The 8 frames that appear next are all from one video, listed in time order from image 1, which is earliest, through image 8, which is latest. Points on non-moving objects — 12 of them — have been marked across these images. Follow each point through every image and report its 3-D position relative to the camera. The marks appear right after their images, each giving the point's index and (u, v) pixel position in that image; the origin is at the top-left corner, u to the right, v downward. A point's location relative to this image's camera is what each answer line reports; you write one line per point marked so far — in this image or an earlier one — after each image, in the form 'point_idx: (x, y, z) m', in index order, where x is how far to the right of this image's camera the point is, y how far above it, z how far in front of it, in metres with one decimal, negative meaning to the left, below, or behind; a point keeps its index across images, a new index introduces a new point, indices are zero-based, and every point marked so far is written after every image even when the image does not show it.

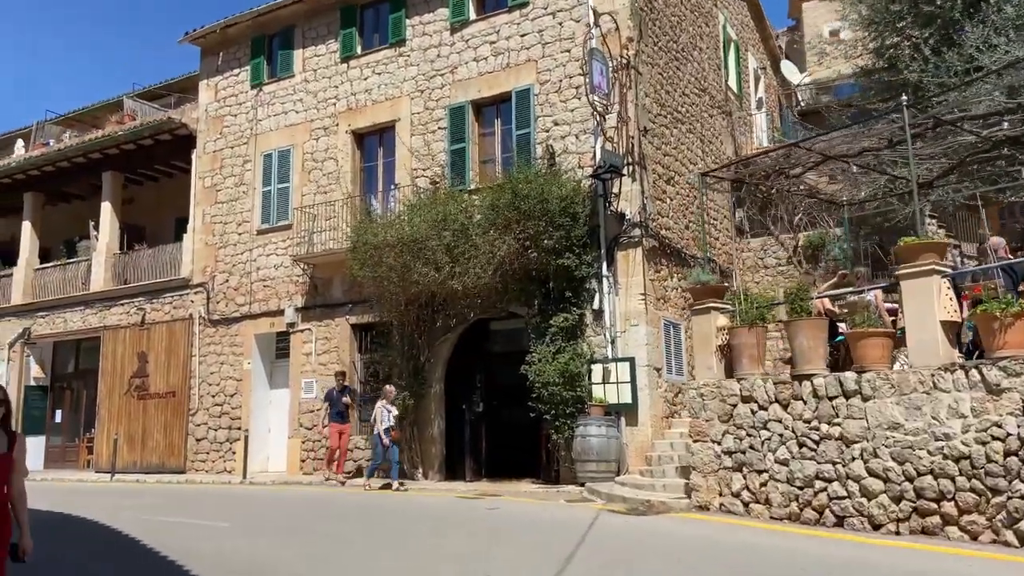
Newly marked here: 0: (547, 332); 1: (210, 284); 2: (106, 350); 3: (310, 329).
0: (+0.6, -0.8, +13.1) m
1: (-7.0, 0.0, +17.5) m
2: (-10.0, -1.5, +18.6) m
3: (-4.3, -0.9, +16.2) m
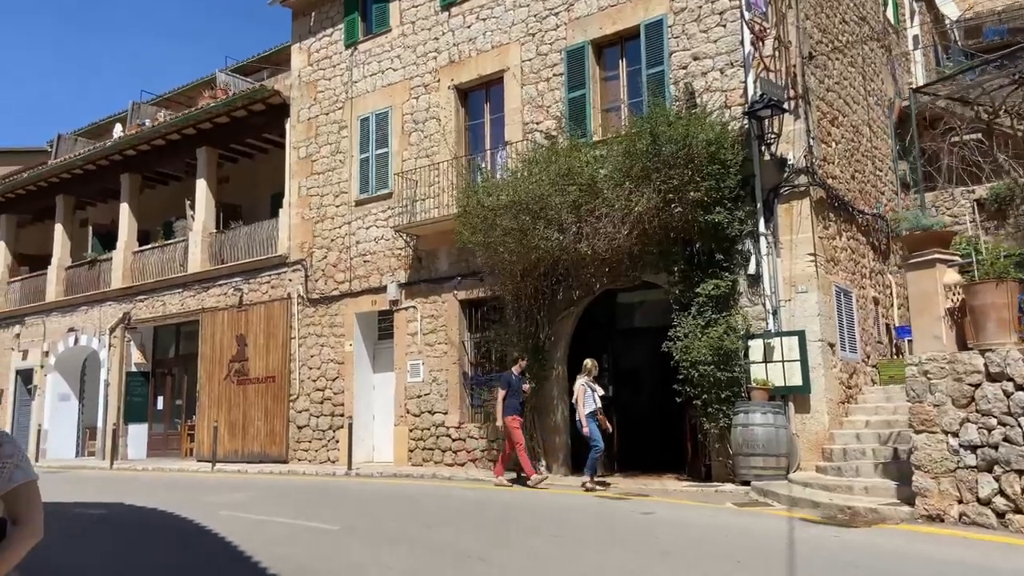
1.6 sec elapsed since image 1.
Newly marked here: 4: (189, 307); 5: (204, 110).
0: (+2.7, -0.2, +11.1) m
1: (-4.4, +0.5, +16.3) m
2: (-7.2, -1.0, +17.8) m
3: (-1.9, -0.4, +14.7) m
4: (-7.8, -0.5, +18.3) m
5: (-7.2, +4.2, +17.8) m
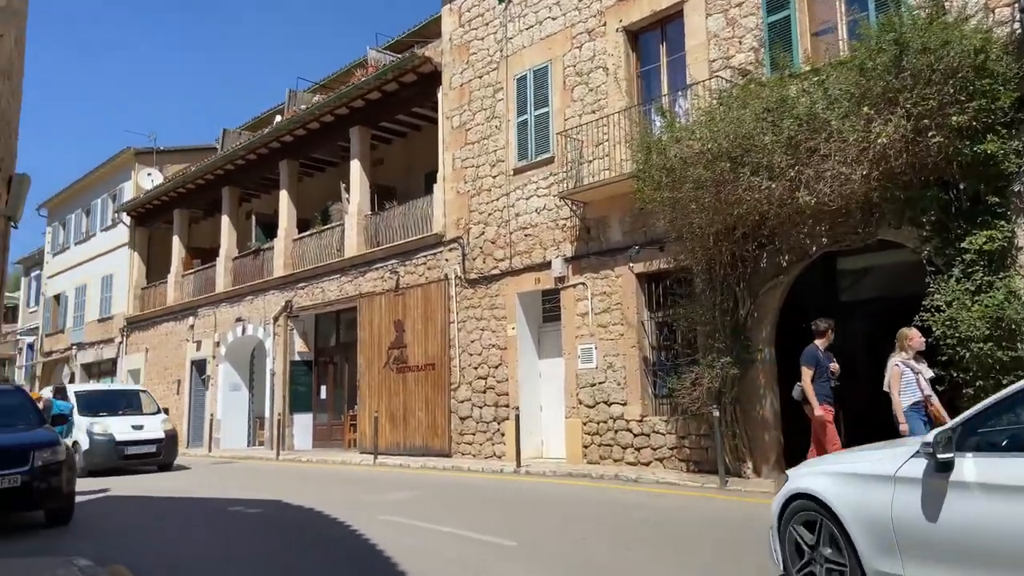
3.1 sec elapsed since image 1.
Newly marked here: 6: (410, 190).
0: (+5.0, +0.3, +8.5) m
1: (-0.9, +0.9, +15.0) m
2: (-3.3, -0.7, +17.0) m
3: (+1.2, +0.1, +12.9) m
4: (-3.8, -0.1, +17.6) m
5: (-3.5, +4.5, +17.0) m
6: (-2.6, +2.5, +19.2) m
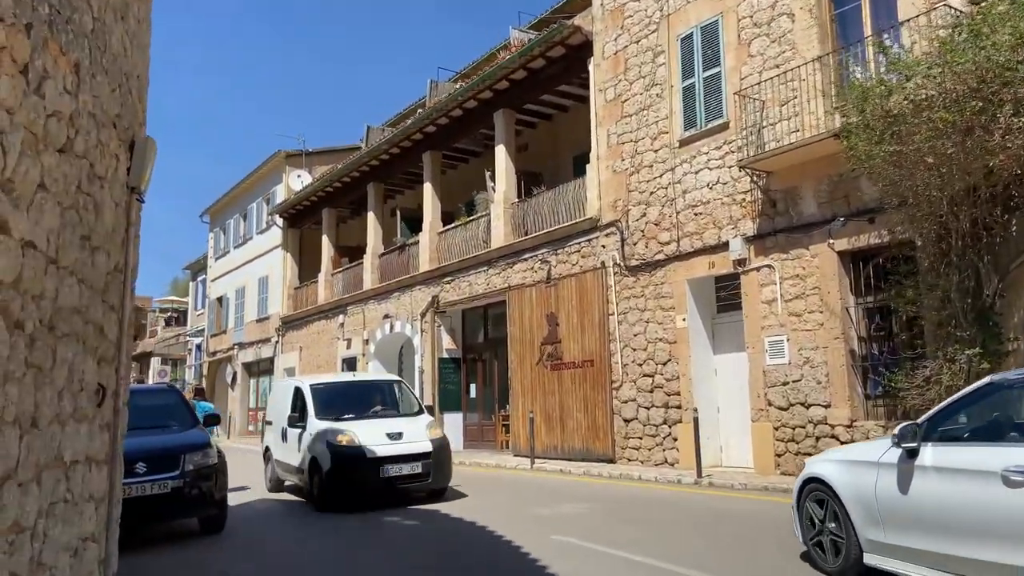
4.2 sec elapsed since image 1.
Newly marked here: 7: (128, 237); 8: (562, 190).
0: (+6.7, +0.6, +6.1) m
1: (+2.0, +1.2, +13.5) m
2: (0.0, -0.5, +16.0) m
3: (+3.8, +0.3, +11.1) m
4: (-0.4, 0.0, +16.7) m
5: (-0.3, +4.7, +16.0) m
6: (+1.1, +2.7, +17.9) m
7: (-2.4, +0.3, +4.8) m
8: (+1.0, +2.0, +15.2) m
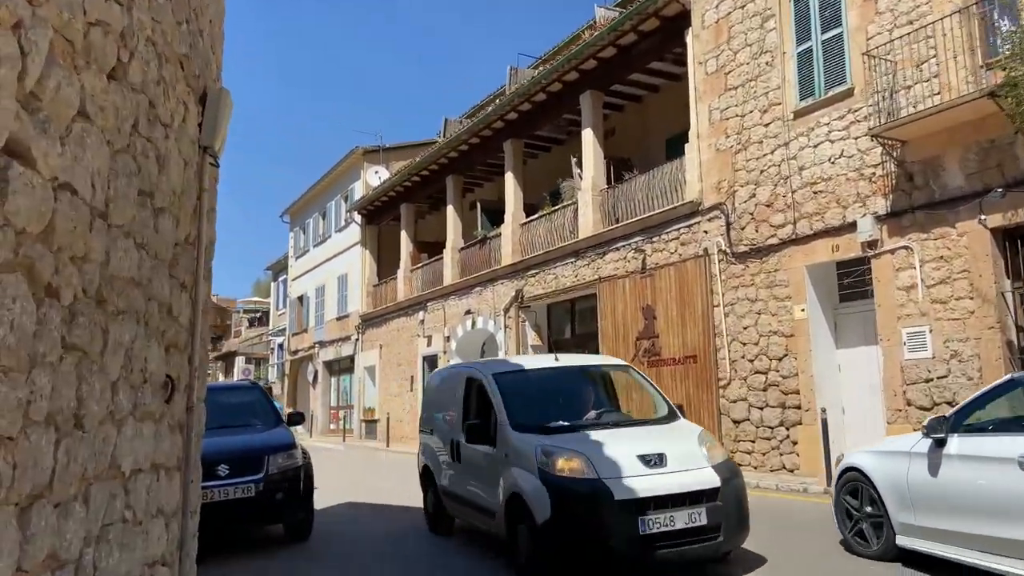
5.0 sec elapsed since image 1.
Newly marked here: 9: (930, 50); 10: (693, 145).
0: (+7.5, +0.8, +4.6) m
1: (+3.5, +1.3, +12.4) m
2: (+1.8, -0.4, +15.0) m
3: (+5.1, +0.5, +9.8) m
4: (+1.5, +0.2, +15.7) m
5: (+1.5, +4.9, +15.1) m
6: (+3.0, +2.9, +16.8) m
7: (-1.7, +0.5, +4.1) m
8: (+2.7, +2.2, +14.2) m
9: (+5.3, +3.0, +9.6) m
10: (+3.1, +2.5, +13.1) m
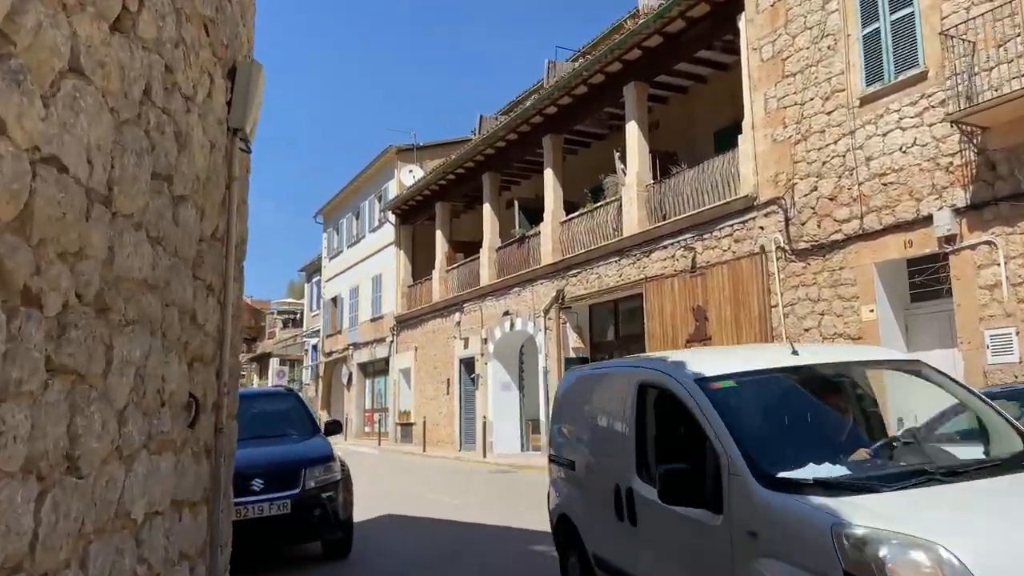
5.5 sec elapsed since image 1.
0: (+7.9, +0.9, +3.7) m
1: (+4.2, +1.4, +11.6) m
2: (+2.6, -0.4, +14.3) m
3: (+5.7, +0.5, +9.0) m
4: (+2.3, +0.2, +15.0) m
5: (+2.3, +4.9, +14.4) m
6: (+3.9, +2.9, +16.1) m
7: (-1.3, +0.4, +3.6) m
8: (+3.5, +2.2, +13.4) m
9: (+5.9, +3.1, +8.8) m
10: (+3.8, +2.5, +12.4) m
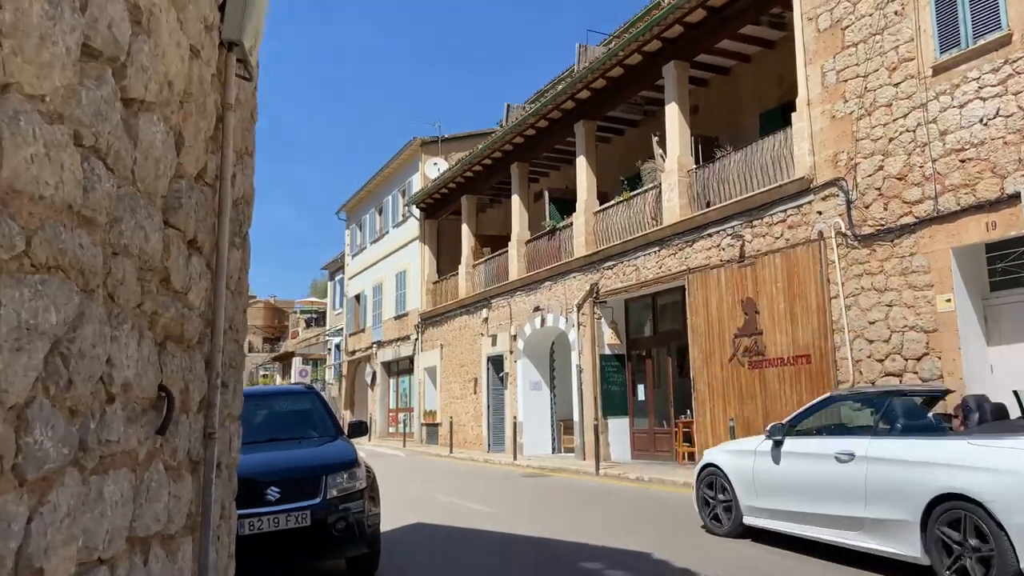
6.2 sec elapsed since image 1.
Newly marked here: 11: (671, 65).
0: (+8.2, +1.0, +2.6) m
1: (+4.7, +1.5, +10.6) m
2: (+3.2, -0.2, +13.4) m
3: (+6.1, +0.7, +8.0) m
4: (+2.9, +0.3, +14.1) m
5: (+2.8, +5.0, +13.5) m
6: (+4.5, +3.0, +15.1) m
7: (-1.0, +0.6, +2.8) m
8: (+4.0, +2.3, +12.5) m
9: (+6.3, +3.2, +7.7) m
10: (+4.4, +2.6, +11.4) m
11: (+3.0, +4.3, +14.5) m
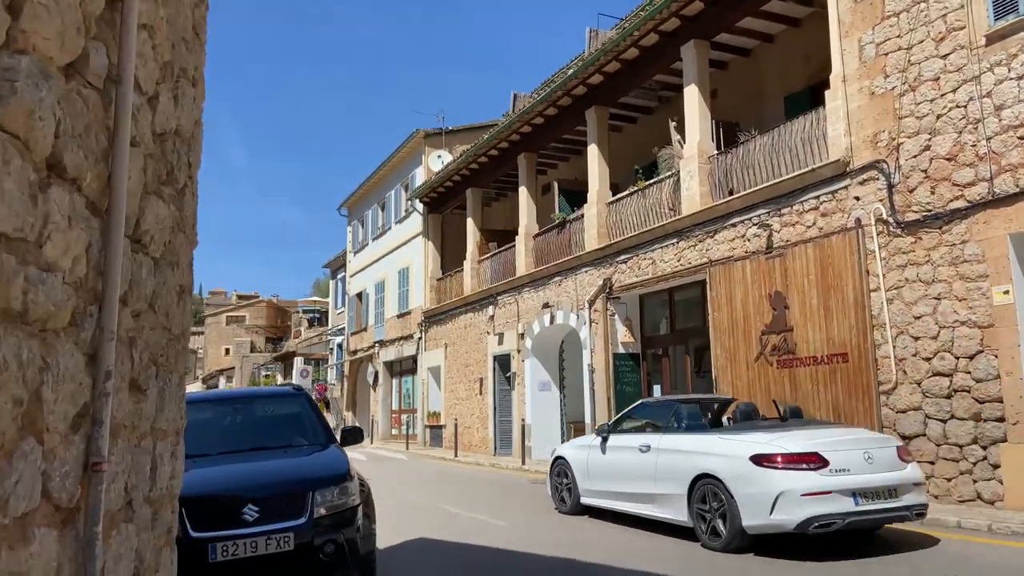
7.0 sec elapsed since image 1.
0: (+8.3, +1.1, +1.7) m
1: (+4.9, +1.6, +9.7) m
2: (+3.4, -0.1, +12.5) m
3: (+6.3, +0.8, +7.1) m
4: (+3.1, +0.5, +13.2) m
5: (+3.0, +5.1, +12.6) m
6: (+4.7, +3.1, +14.2) m
7: (-1.0, +0.7, +1.9) m
8: (+4.2, +2.4, +11.6) m
9: (+6.4, +3.3, +6.8) m
10: (+4.5, +2.7, +10.5) m
11: (+3.2, +4.4, +13.6) m
